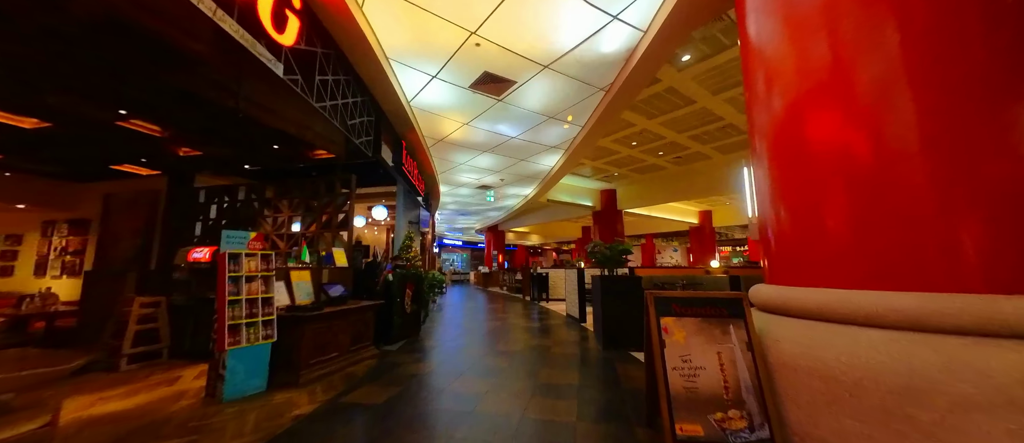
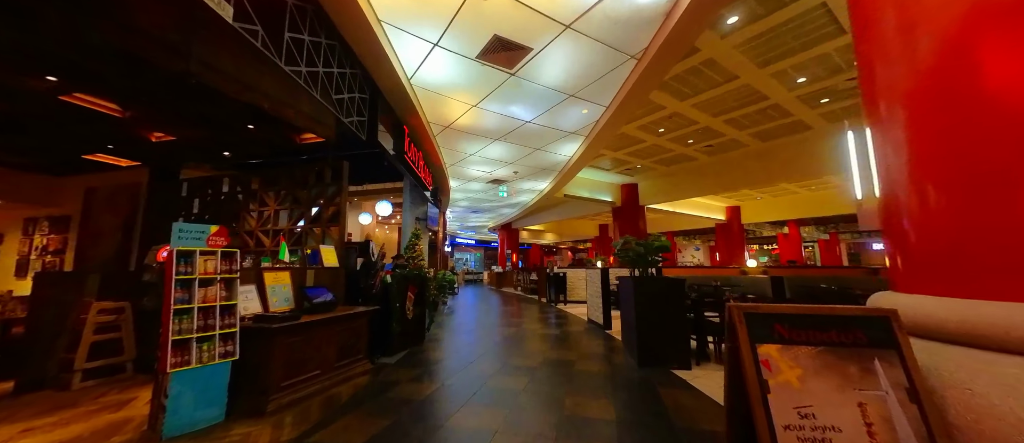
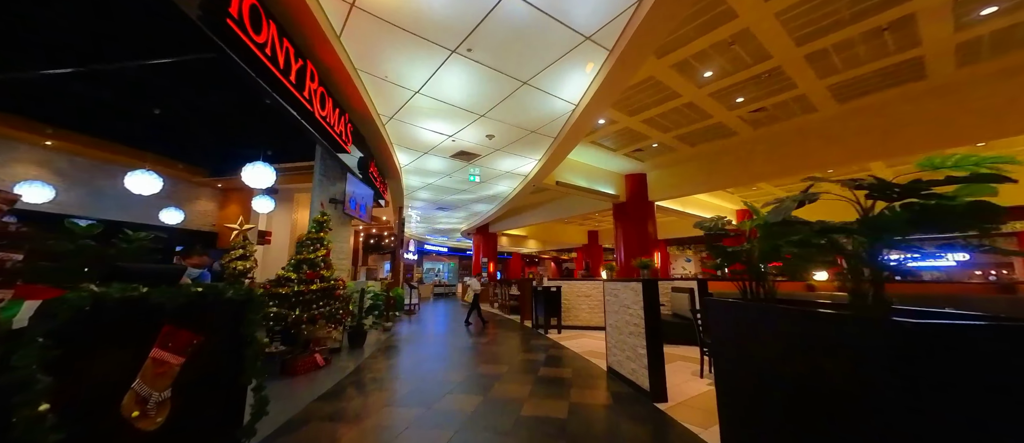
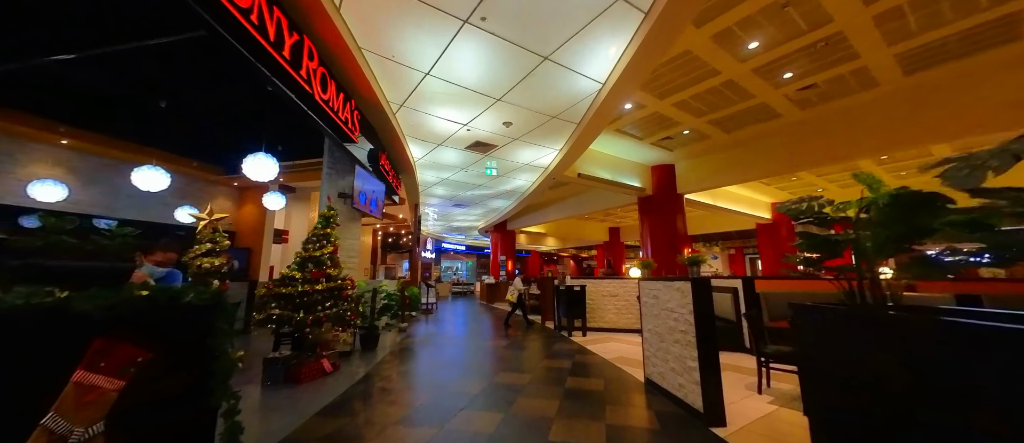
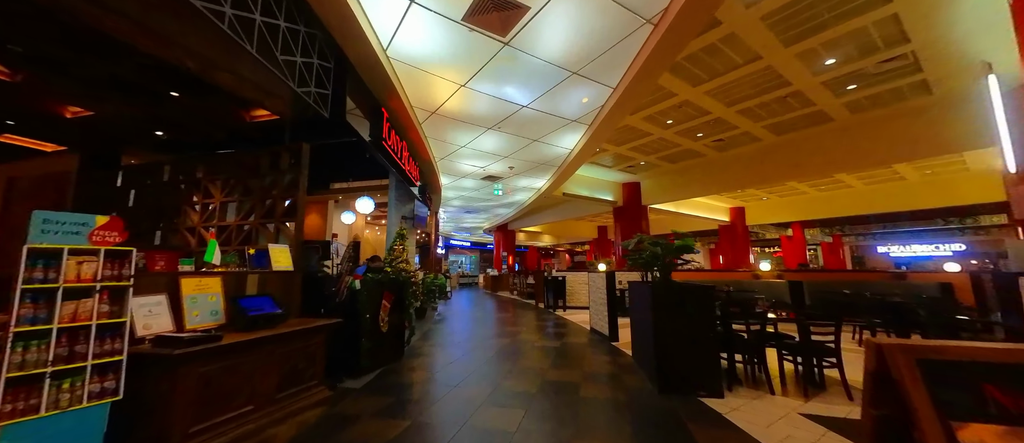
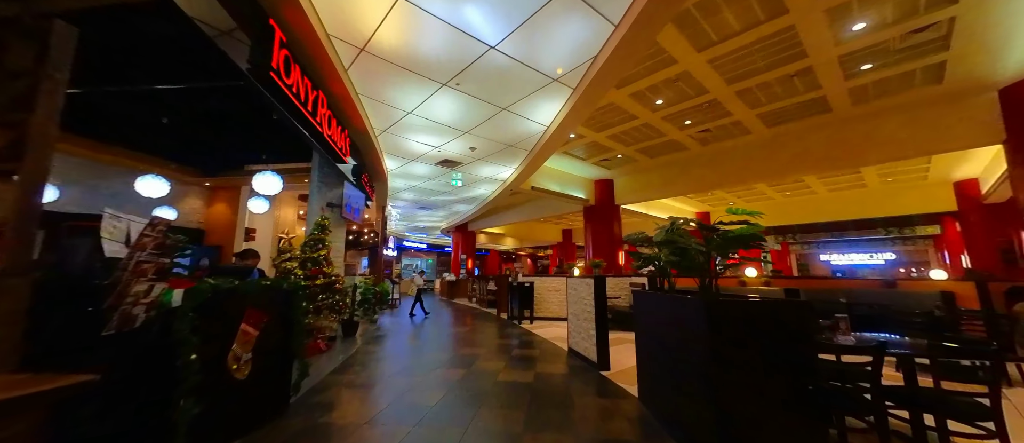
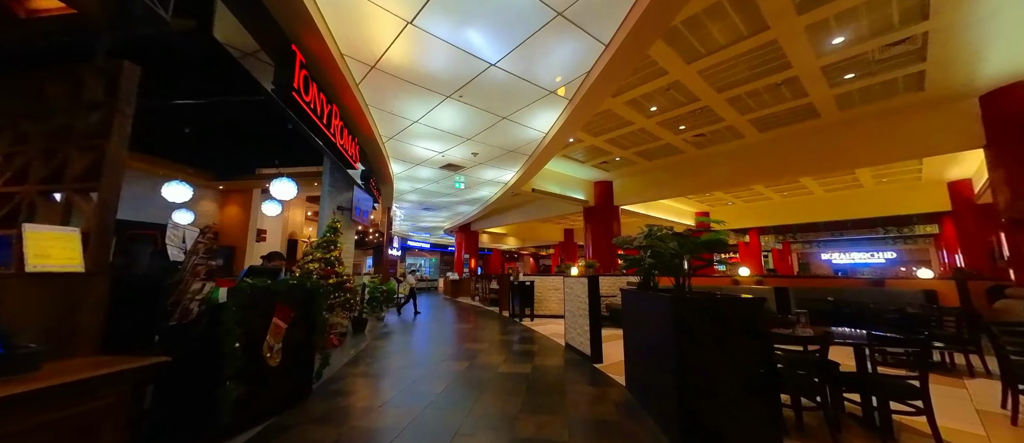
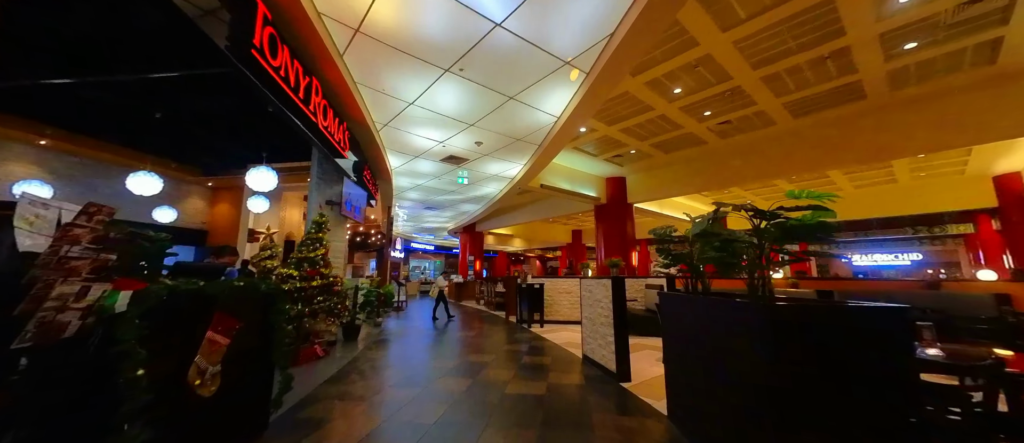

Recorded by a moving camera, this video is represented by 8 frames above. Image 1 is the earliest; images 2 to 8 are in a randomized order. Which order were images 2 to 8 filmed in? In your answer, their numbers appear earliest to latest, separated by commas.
2, 5, 7, 6, 8, 3, 4
